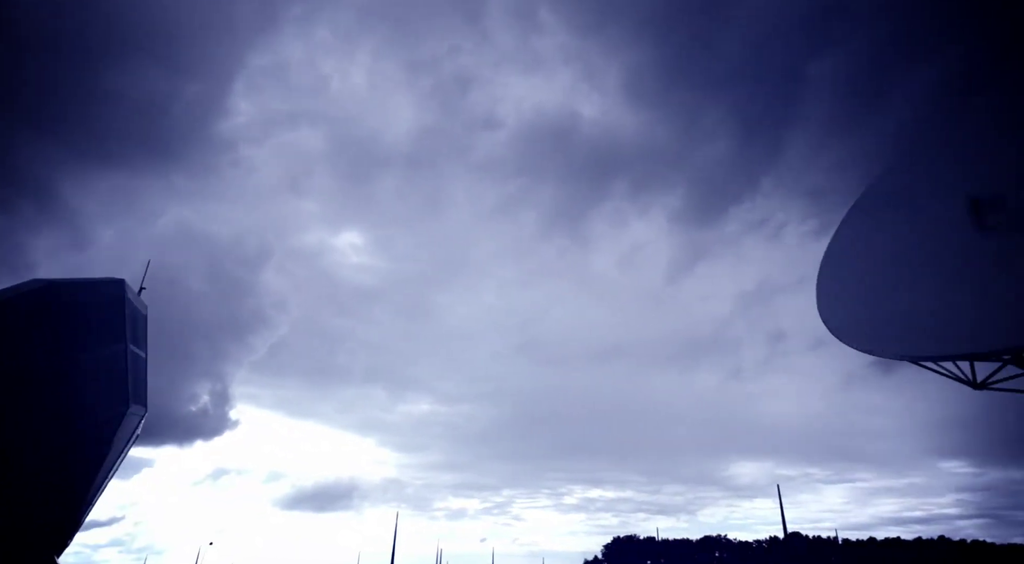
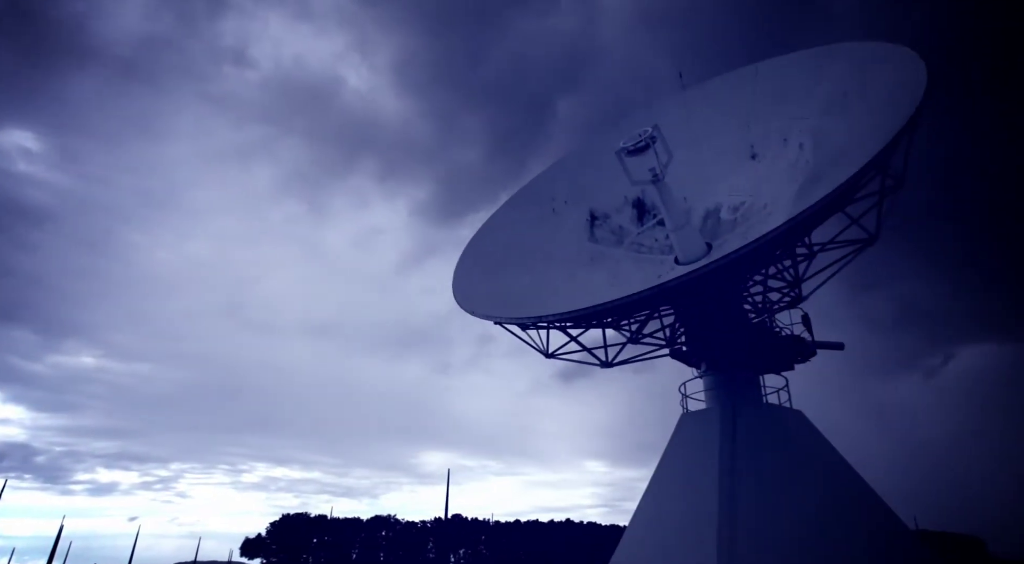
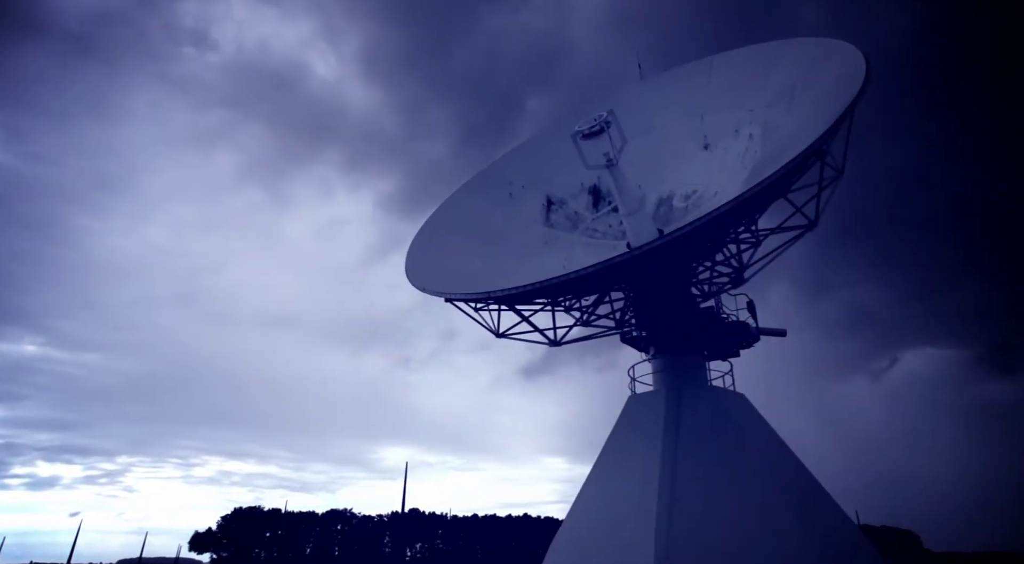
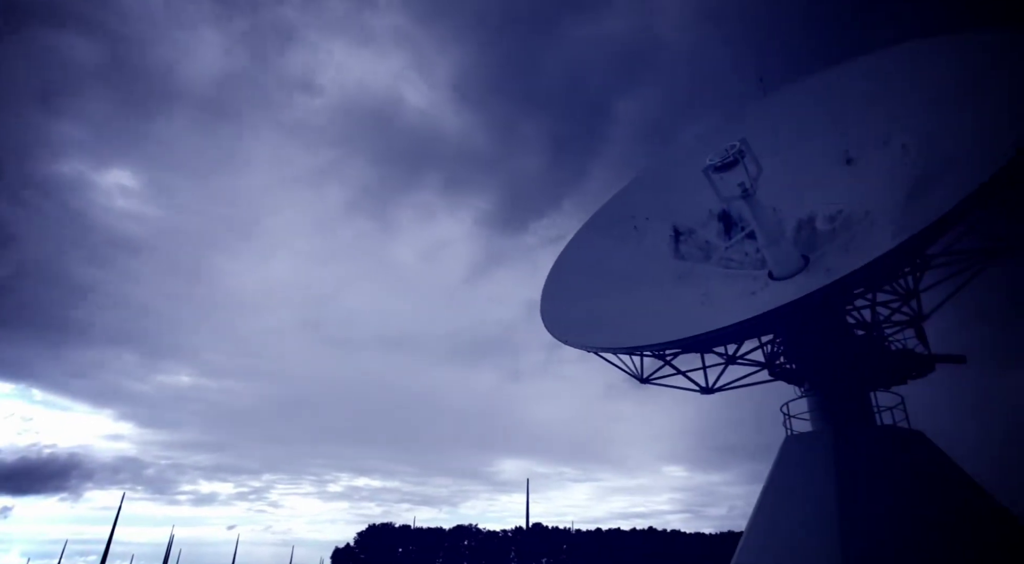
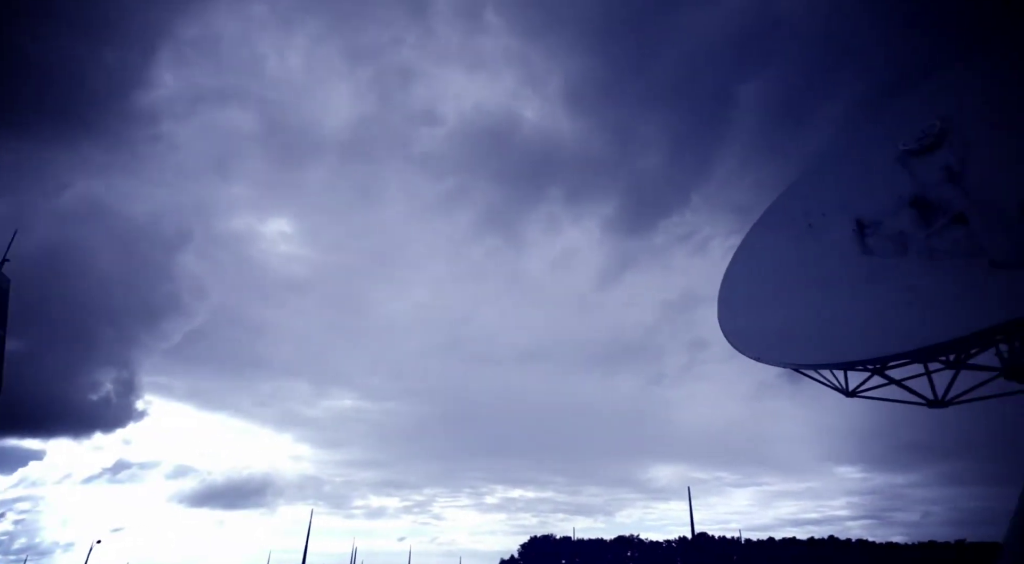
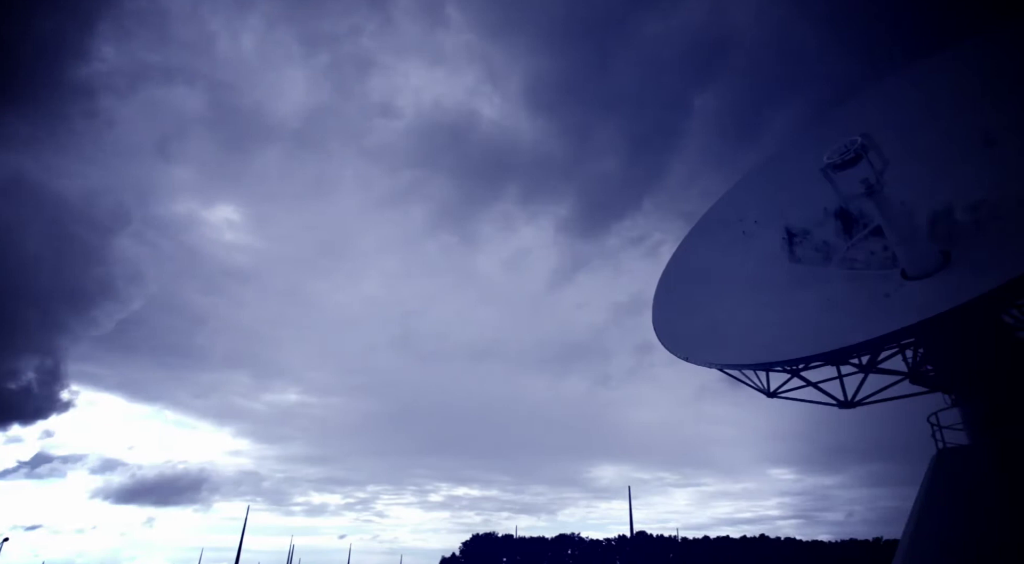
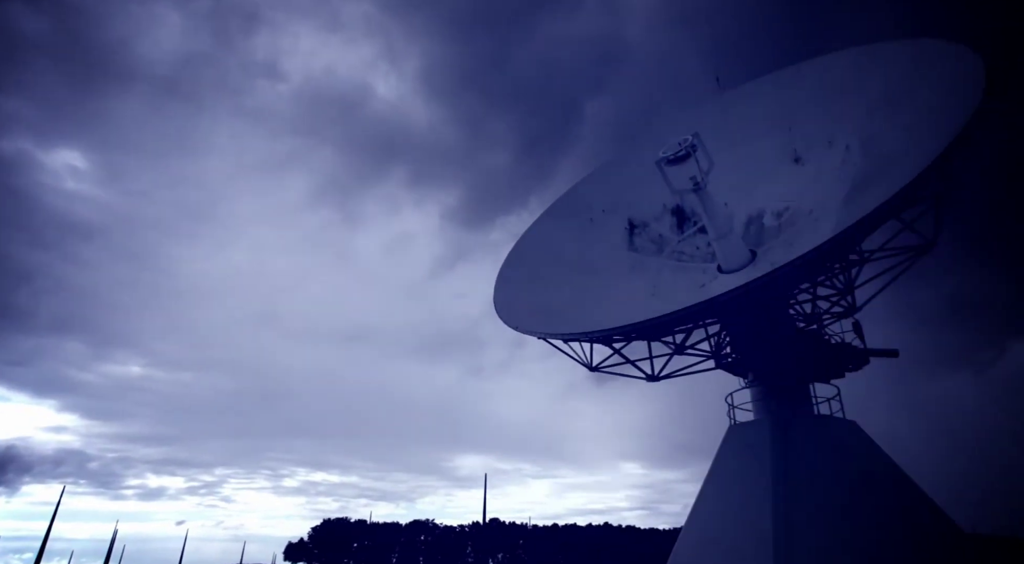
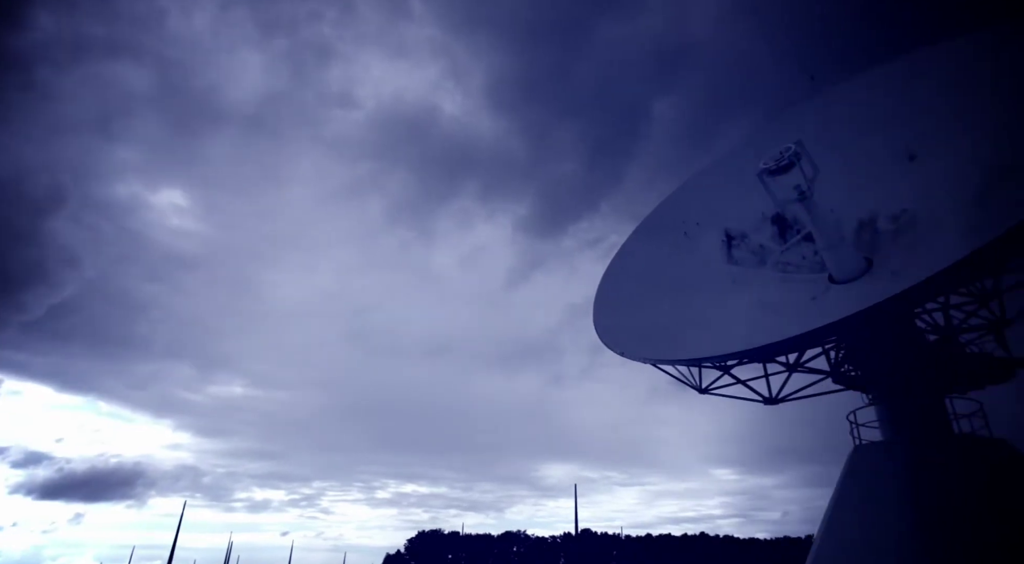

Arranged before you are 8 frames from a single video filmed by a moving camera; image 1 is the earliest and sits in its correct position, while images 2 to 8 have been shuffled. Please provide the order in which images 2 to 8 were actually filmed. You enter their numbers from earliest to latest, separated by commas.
5, 6, 8, 4, 7, 2, 3
